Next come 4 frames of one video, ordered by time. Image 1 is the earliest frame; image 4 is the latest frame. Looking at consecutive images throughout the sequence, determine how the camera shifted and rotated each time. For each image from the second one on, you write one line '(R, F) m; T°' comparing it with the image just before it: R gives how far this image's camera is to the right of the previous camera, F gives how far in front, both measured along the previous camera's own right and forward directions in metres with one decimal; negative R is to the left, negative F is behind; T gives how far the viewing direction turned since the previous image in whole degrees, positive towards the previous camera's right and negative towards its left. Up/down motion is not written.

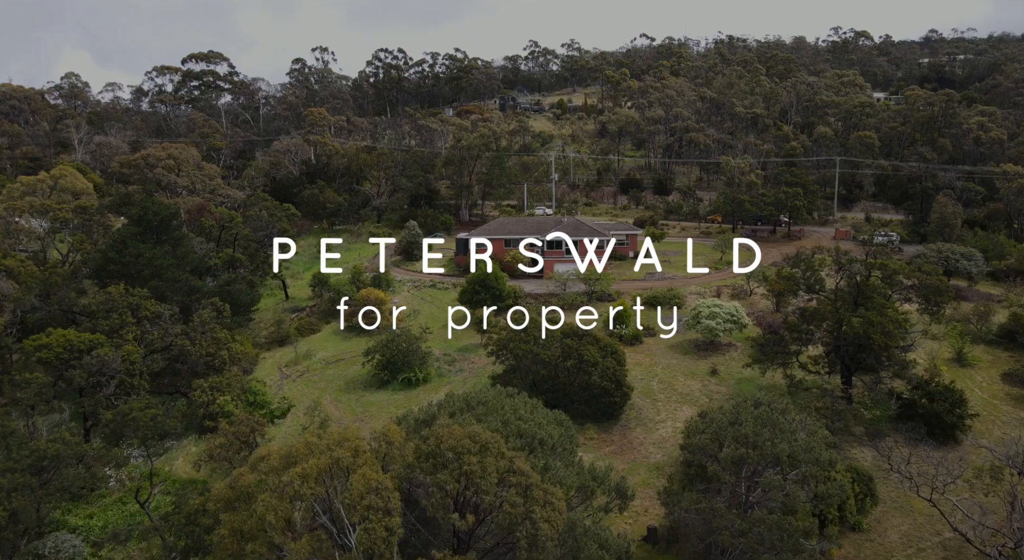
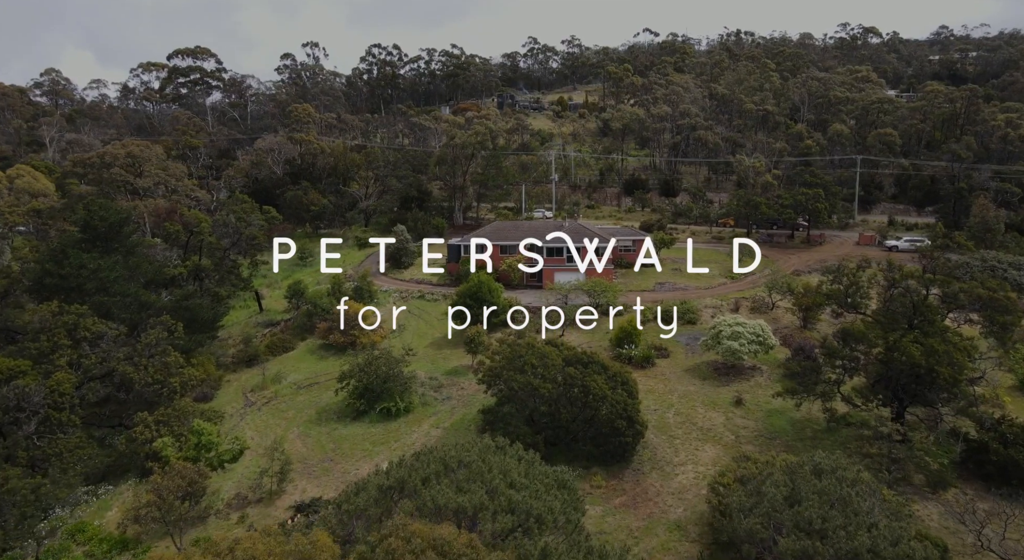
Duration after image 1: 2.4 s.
(+0.2, +4.4) m; 0°
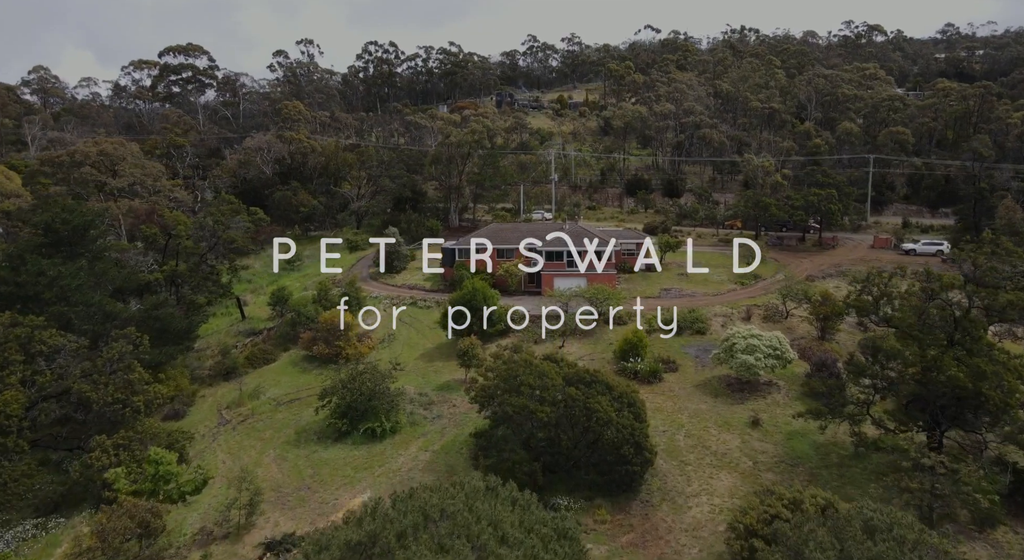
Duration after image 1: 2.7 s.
(+0.2, +2.5) m; 0°
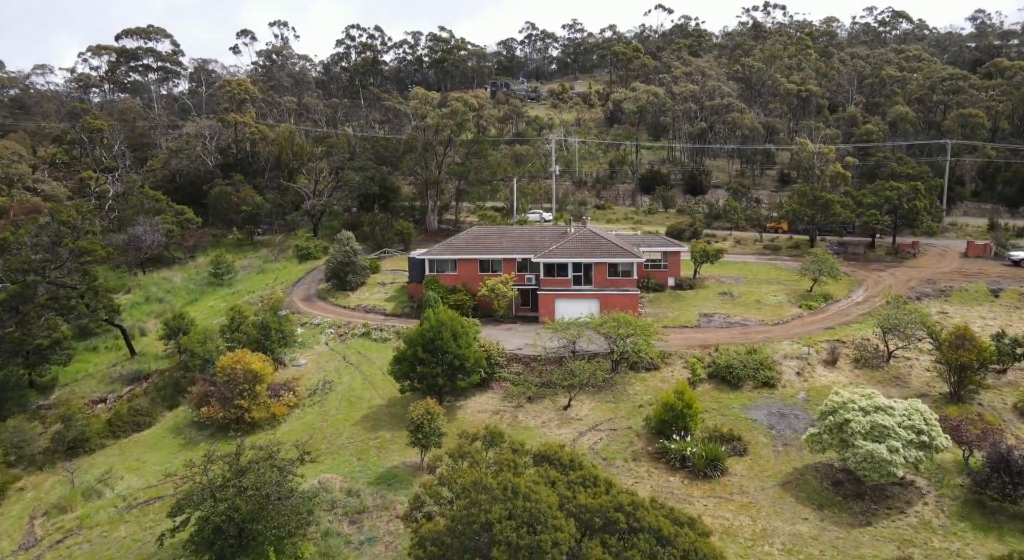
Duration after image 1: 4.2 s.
(+0.6, +11.2) m; 0°
